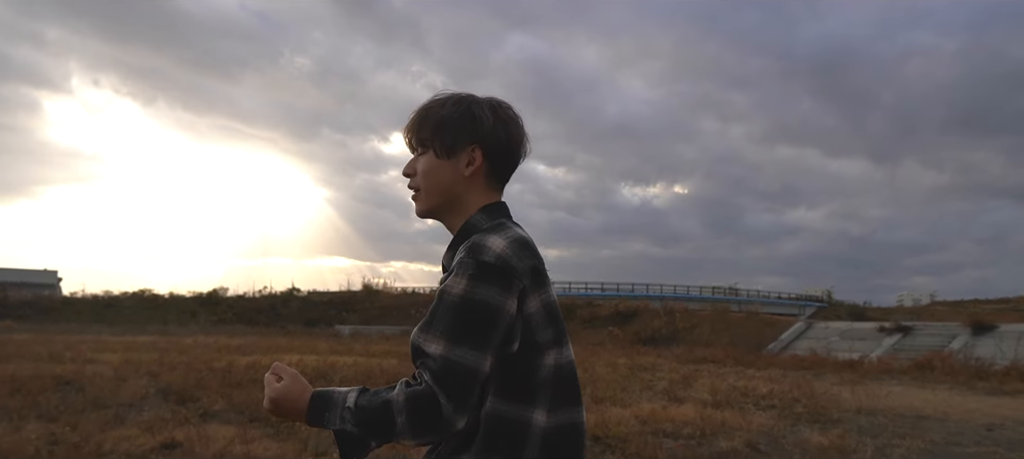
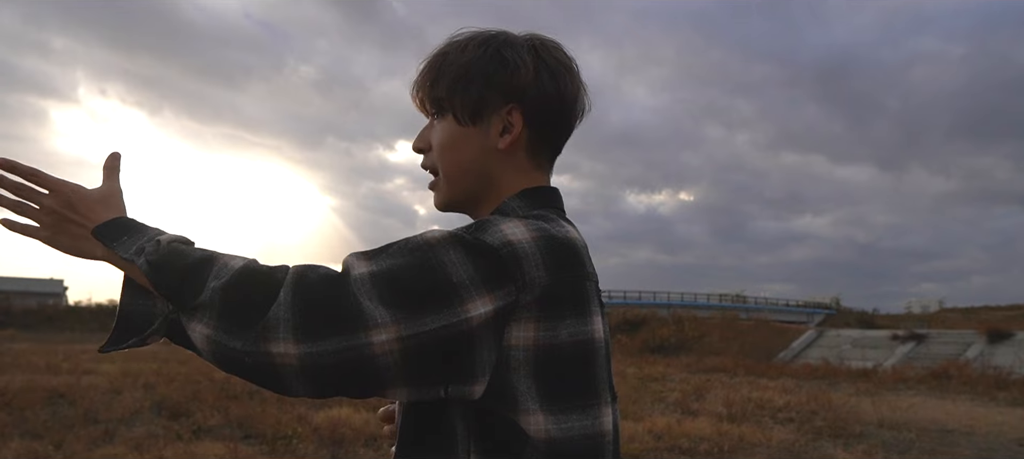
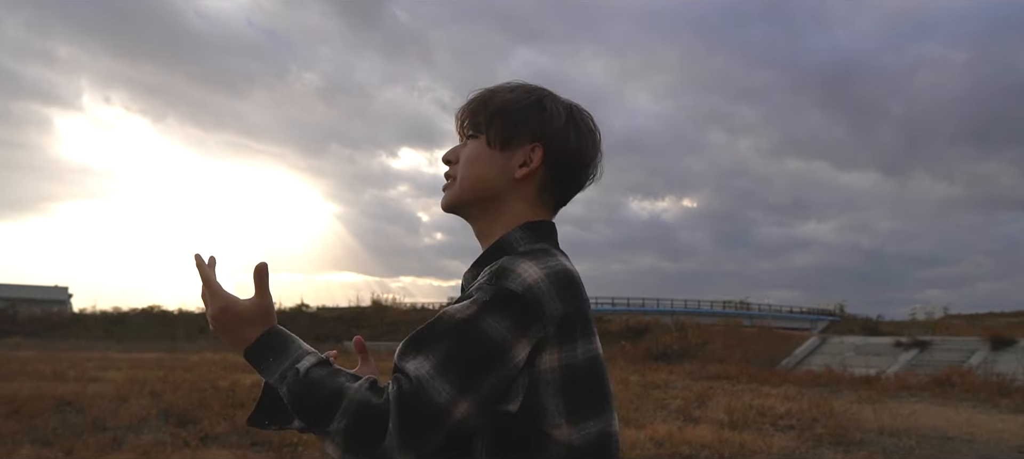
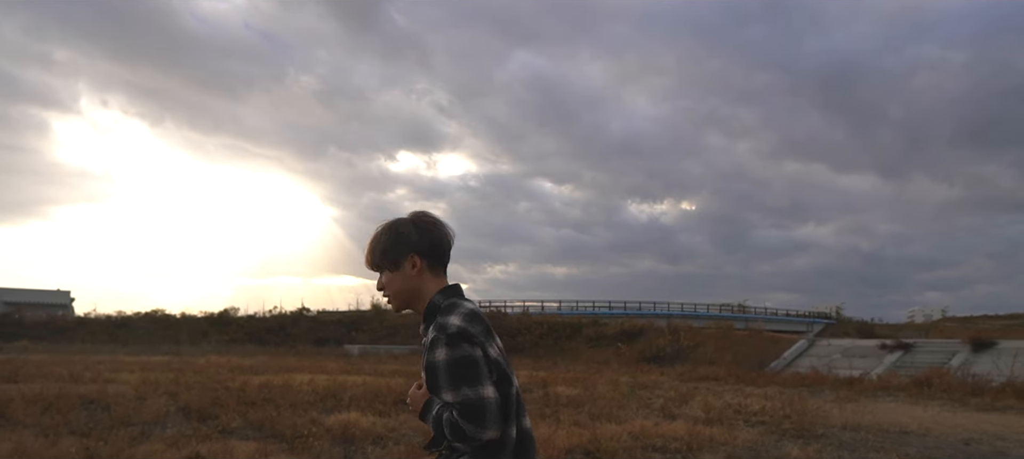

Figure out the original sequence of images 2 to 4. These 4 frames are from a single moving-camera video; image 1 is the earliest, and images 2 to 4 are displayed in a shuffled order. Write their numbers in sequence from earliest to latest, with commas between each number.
2, 3, 4
